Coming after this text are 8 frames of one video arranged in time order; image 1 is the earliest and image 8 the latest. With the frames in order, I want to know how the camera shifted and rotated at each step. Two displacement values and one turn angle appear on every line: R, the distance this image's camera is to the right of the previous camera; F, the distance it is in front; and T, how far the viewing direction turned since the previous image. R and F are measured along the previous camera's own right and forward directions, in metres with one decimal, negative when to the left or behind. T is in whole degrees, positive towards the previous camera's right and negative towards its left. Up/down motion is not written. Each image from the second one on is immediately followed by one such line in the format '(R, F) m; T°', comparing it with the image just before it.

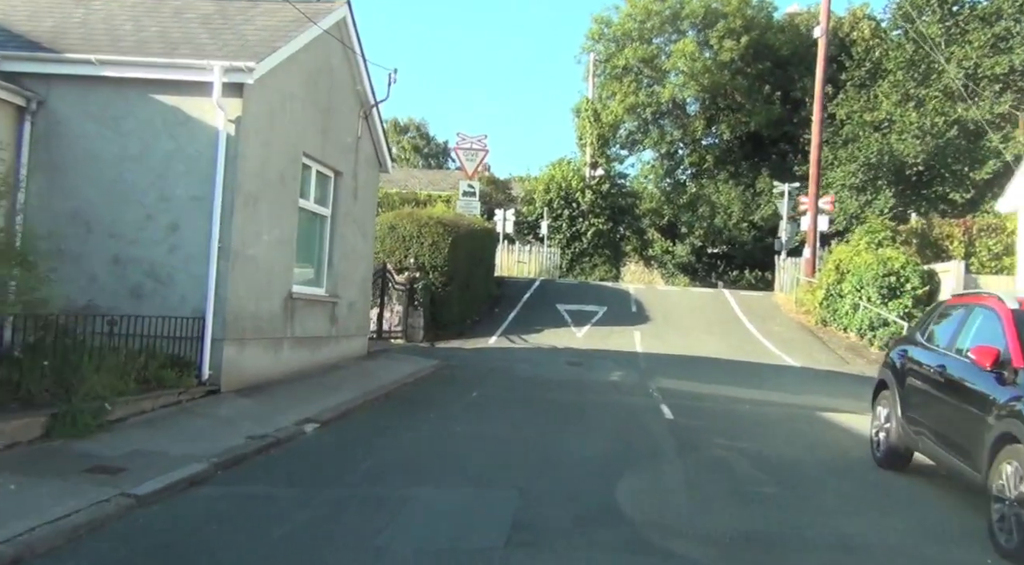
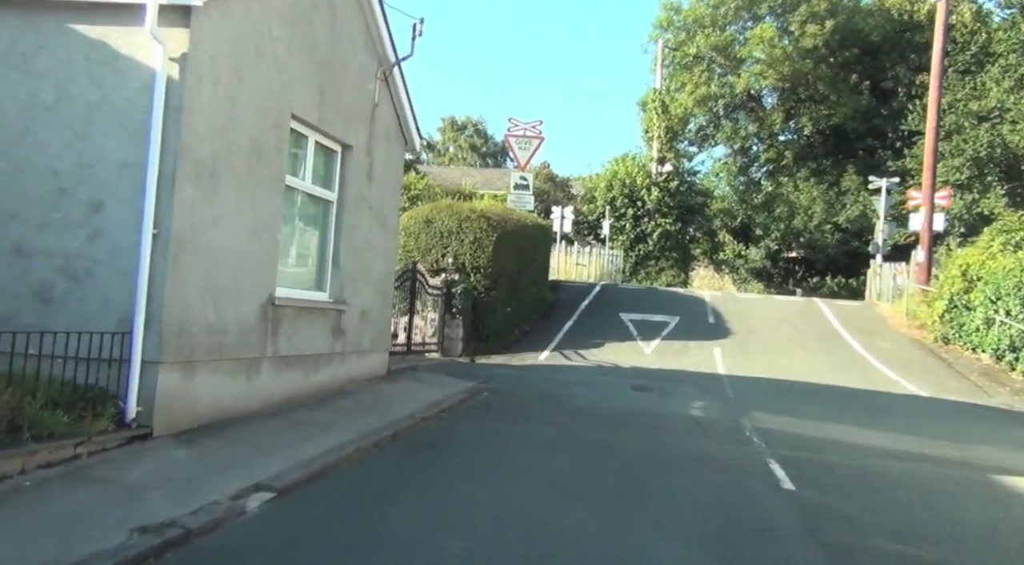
(+0.1, +2.9) m; -4°
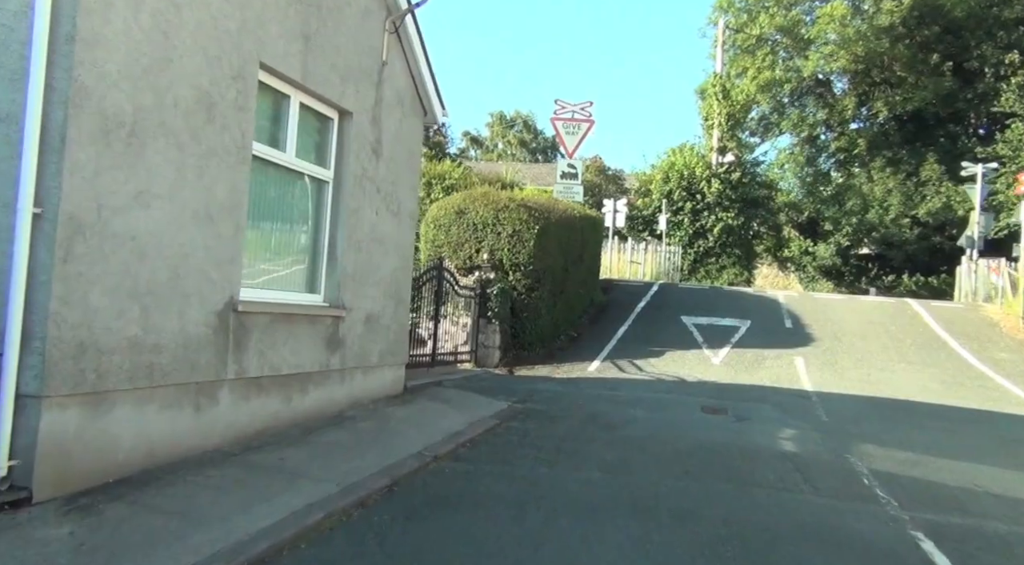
(+0.1, +2.2) m; -4°
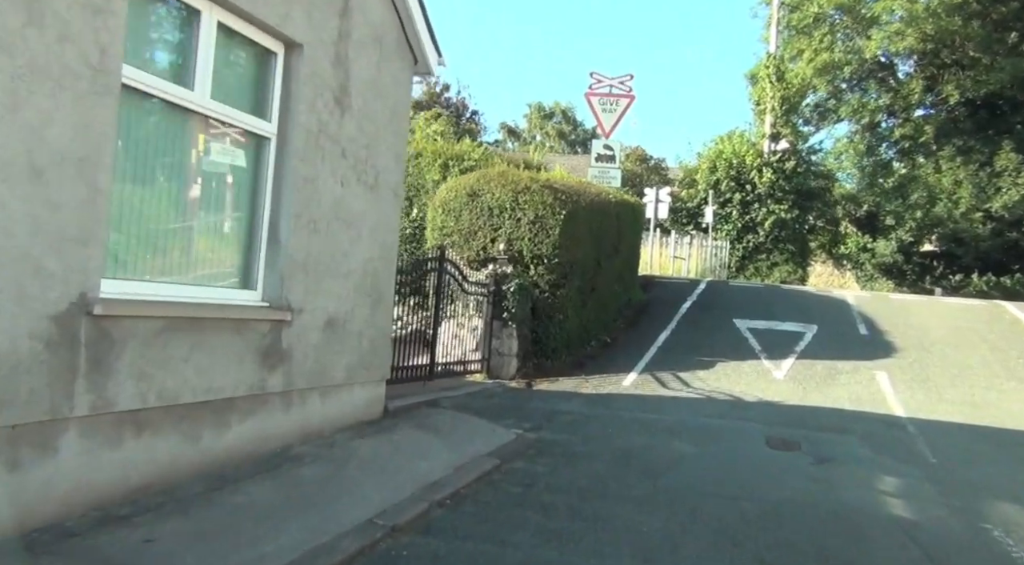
(+0.3, +2.2) m; -3°
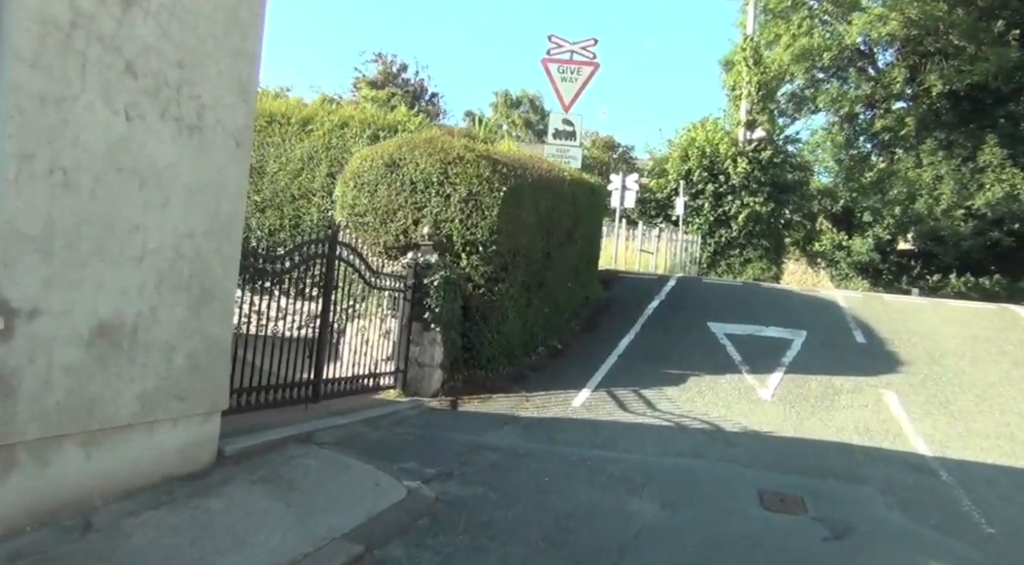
(+0.5, +2.3) m; +2°
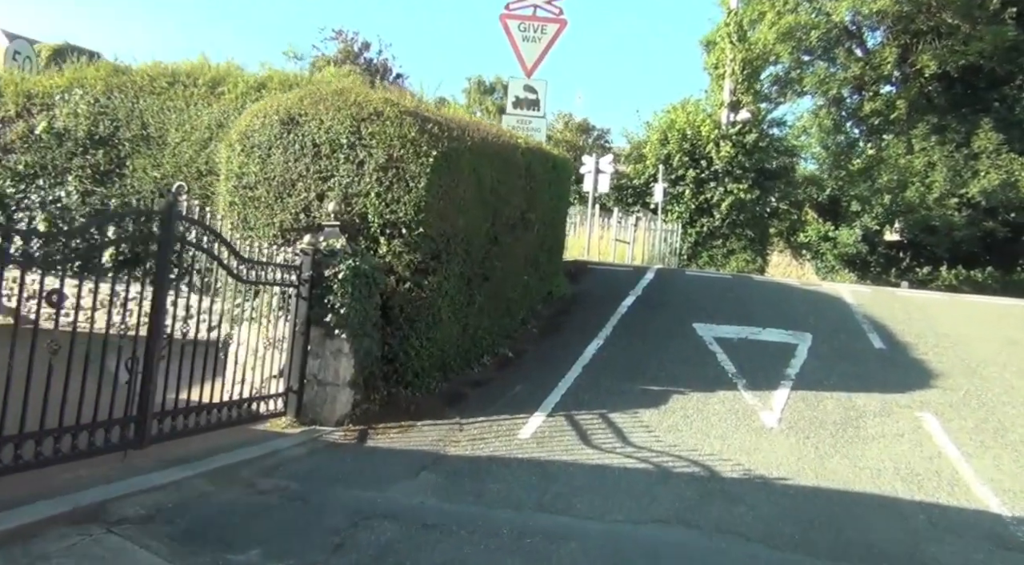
(+0.4, +2.2) m; +2°
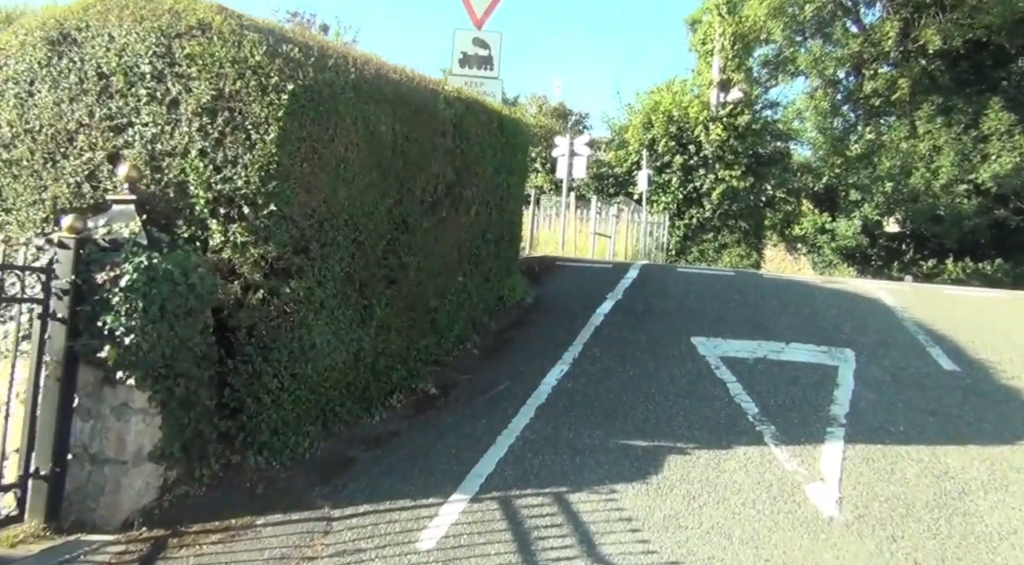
(+0.5, +2.7) m; +1°
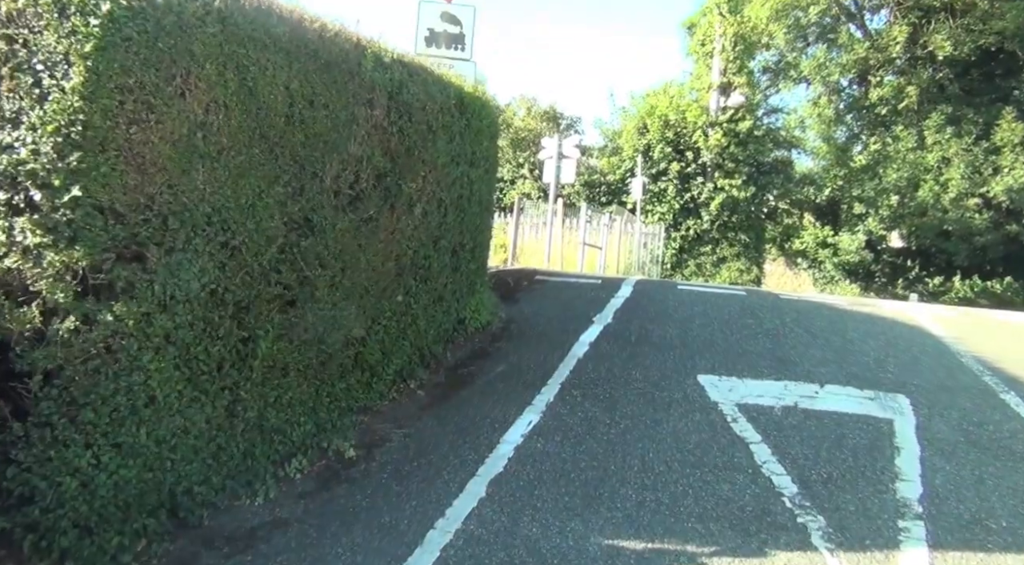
(+0.2, +1.7) m; +1°
